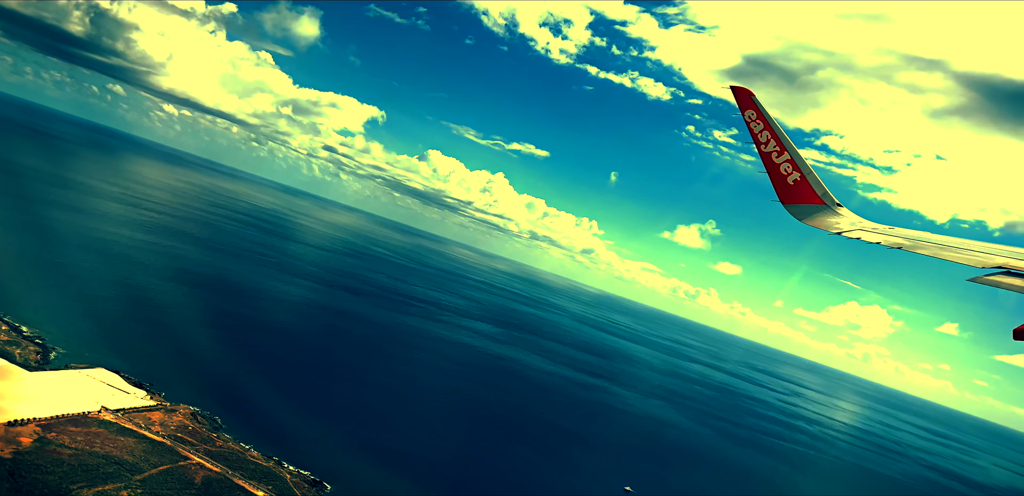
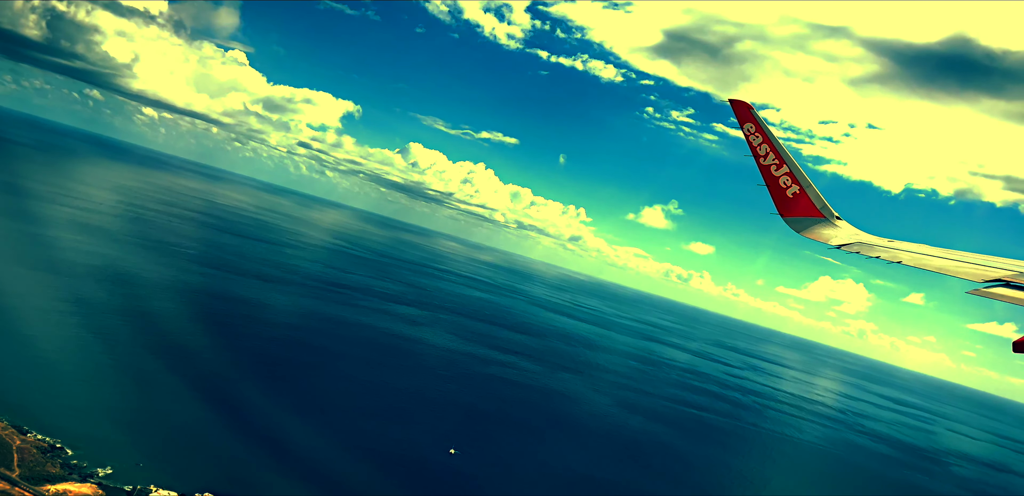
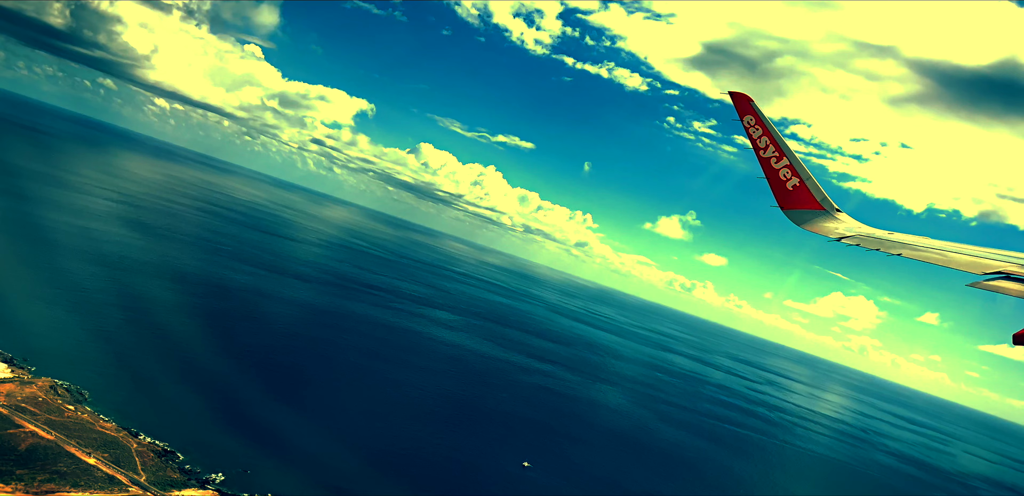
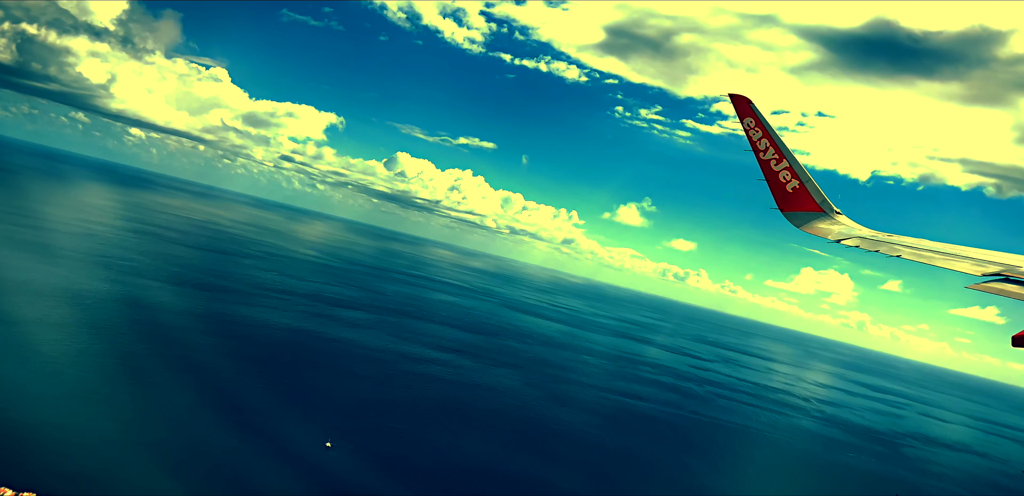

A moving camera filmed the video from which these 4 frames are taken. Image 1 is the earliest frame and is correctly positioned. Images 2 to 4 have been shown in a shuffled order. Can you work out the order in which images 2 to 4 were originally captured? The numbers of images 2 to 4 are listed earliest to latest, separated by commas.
3, 2, 4
